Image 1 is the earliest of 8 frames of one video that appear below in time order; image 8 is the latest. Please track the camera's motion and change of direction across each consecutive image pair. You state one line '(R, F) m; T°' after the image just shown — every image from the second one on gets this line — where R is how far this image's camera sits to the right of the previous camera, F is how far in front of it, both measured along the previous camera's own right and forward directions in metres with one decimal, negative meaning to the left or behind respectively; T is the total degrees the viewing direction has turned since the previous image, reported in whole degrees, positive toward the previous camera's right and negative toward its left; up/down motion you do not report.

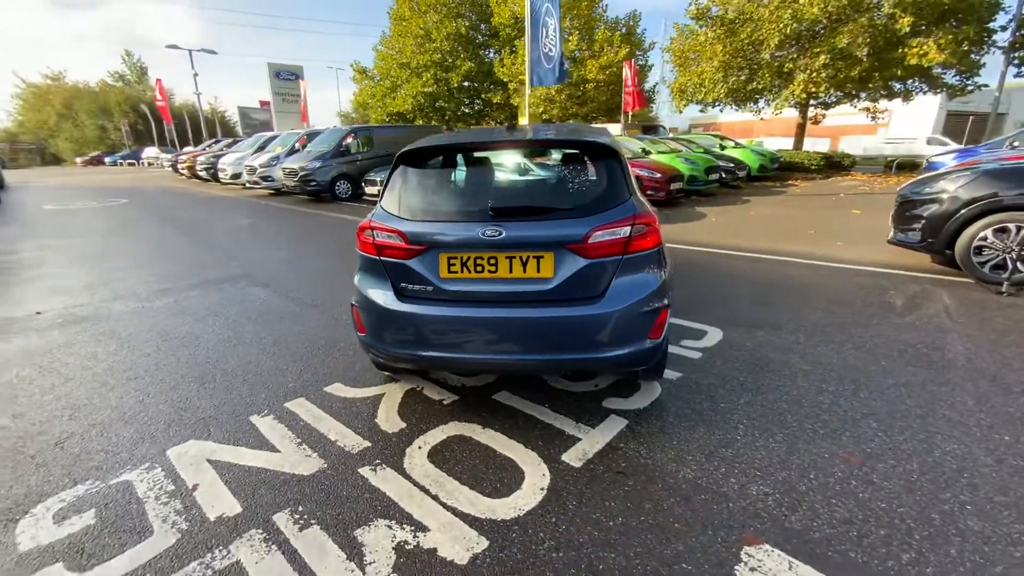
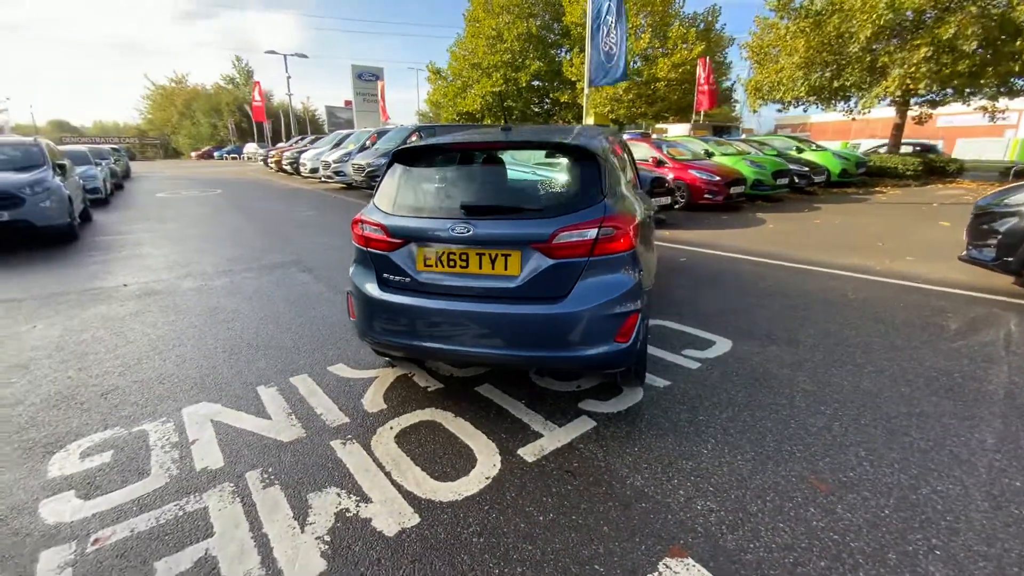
(+0.6, 0.0) m; -8°
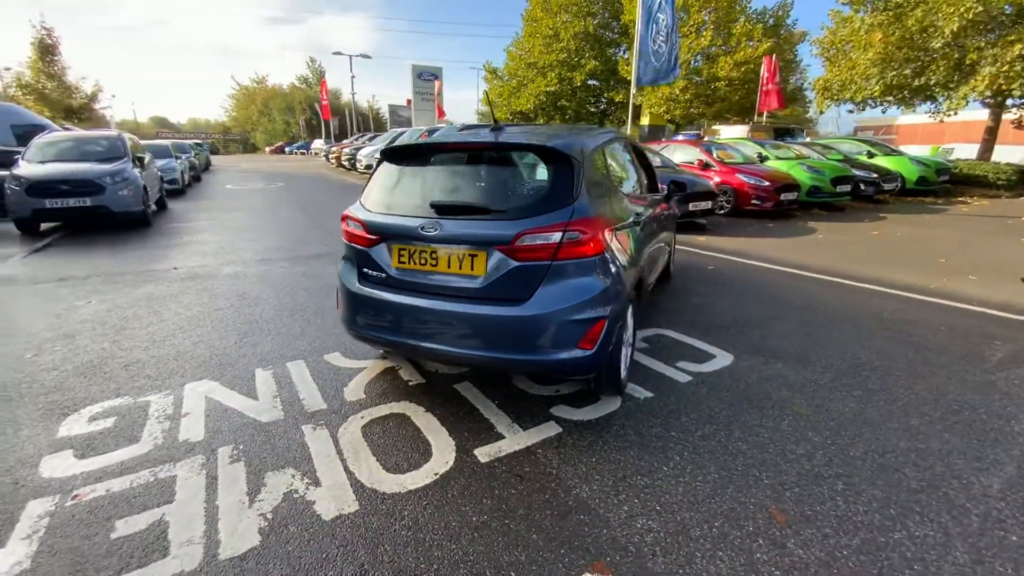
(+0.5, 0.0) m; -7°
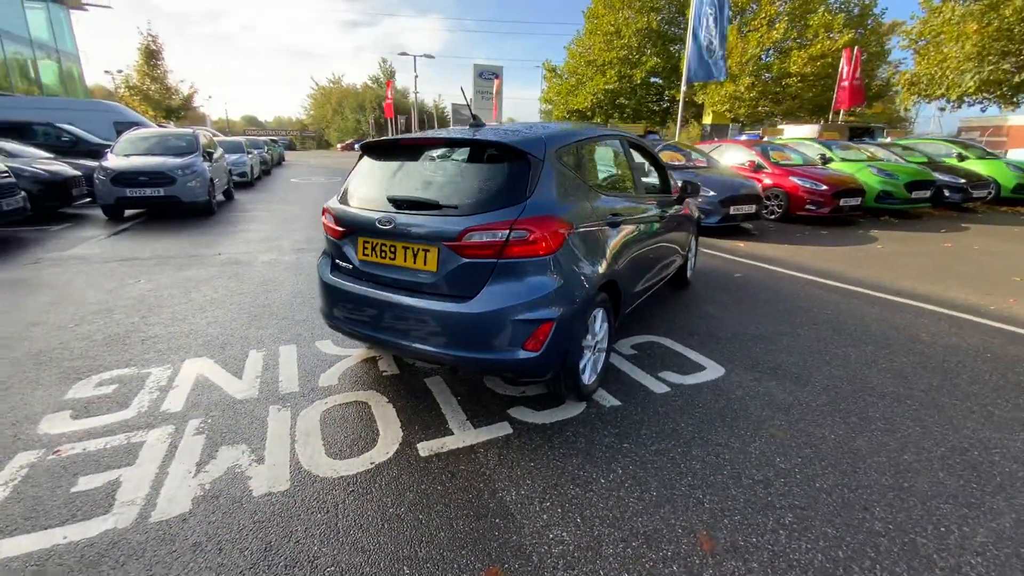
(+0.6, +0.1) m; -7°
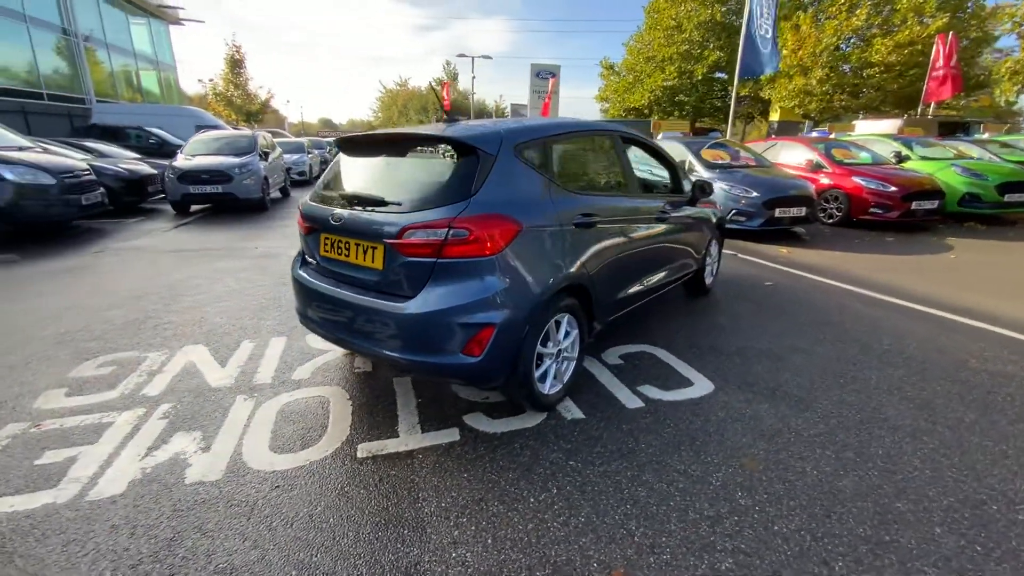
(+0.6, +0.2) m; -7°
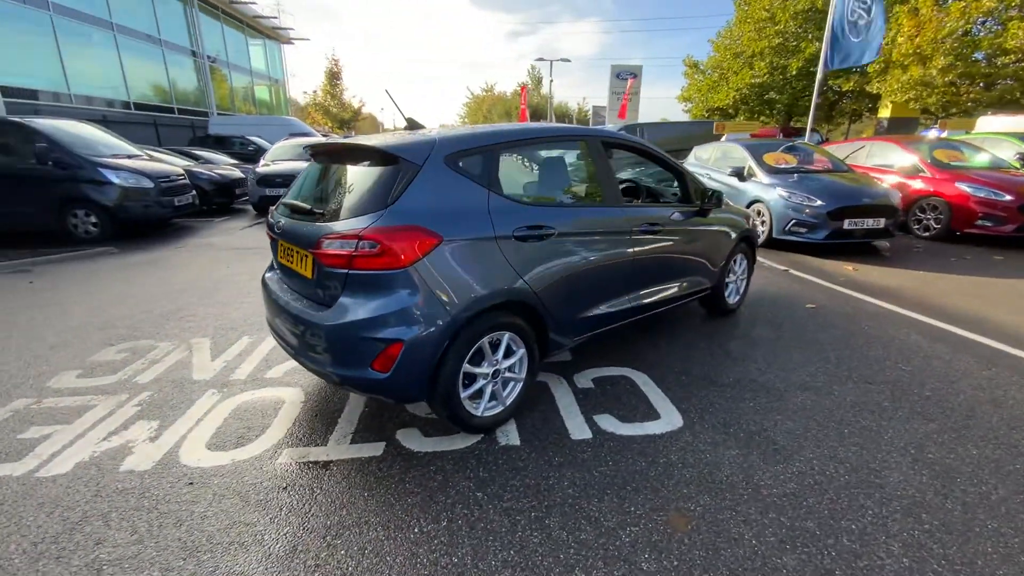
(+0.8, +0.2) m; -10°
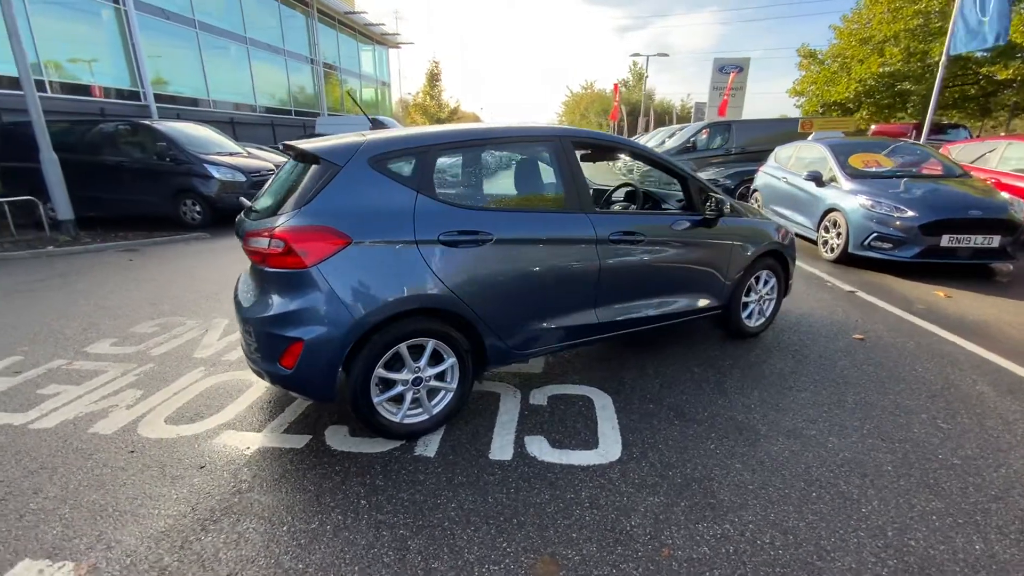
(+0.9, +0.2) m; -11°
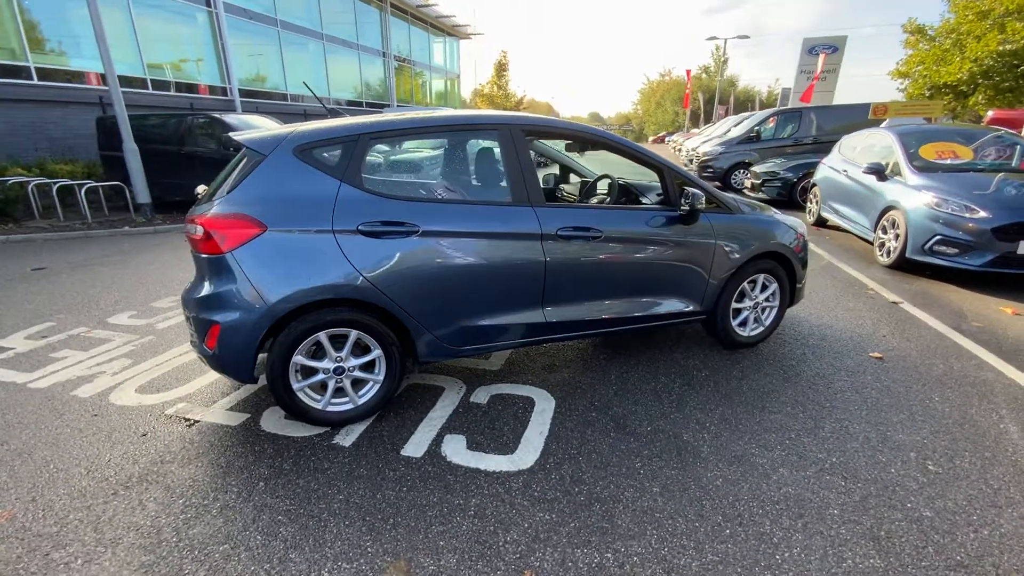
(+0.8, +0.2) m; -8°
